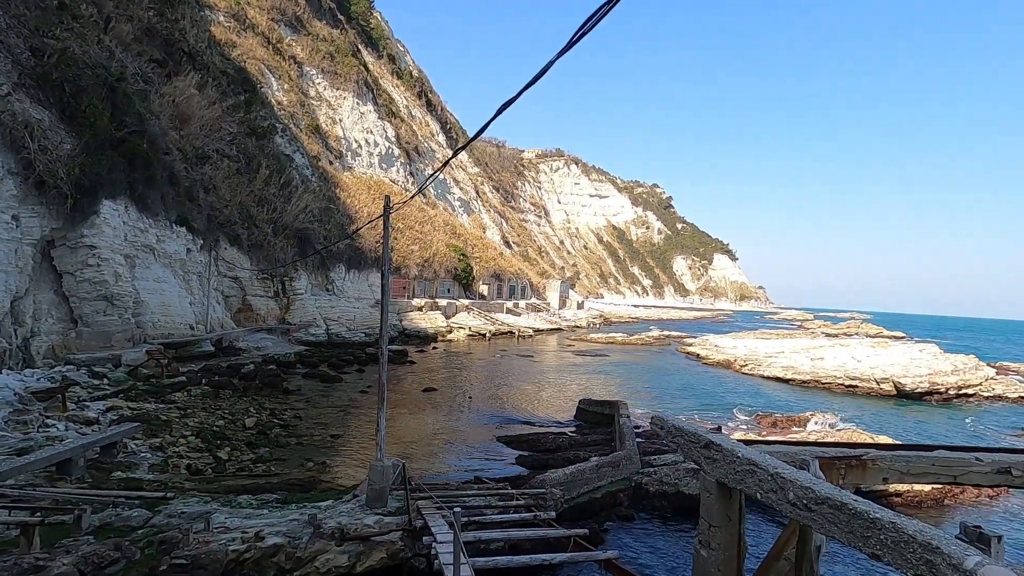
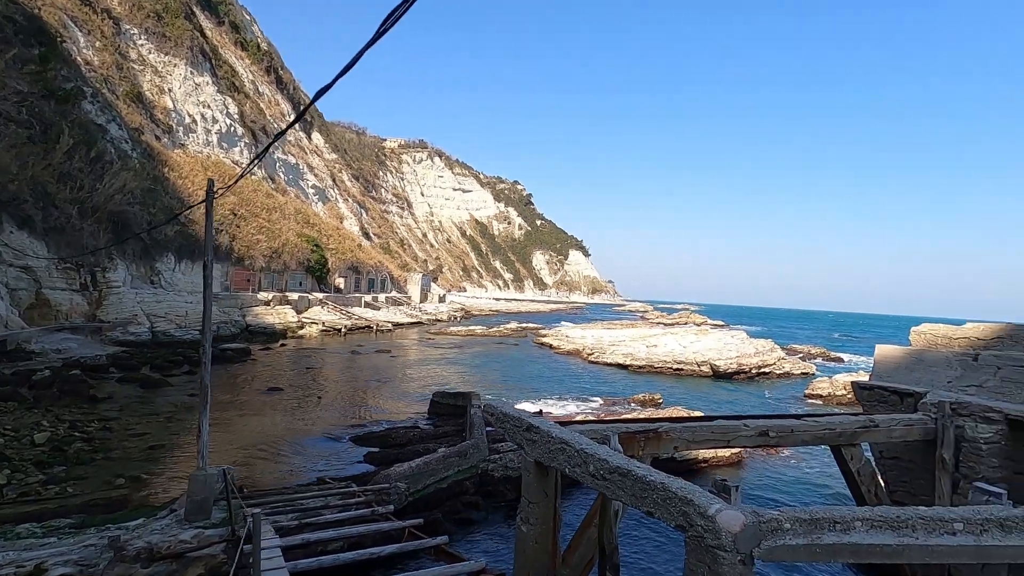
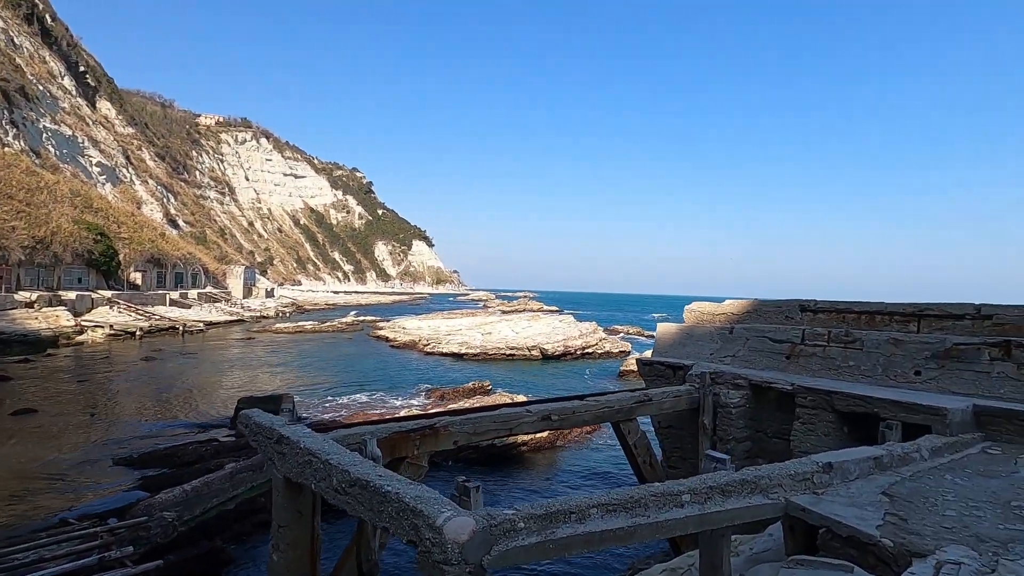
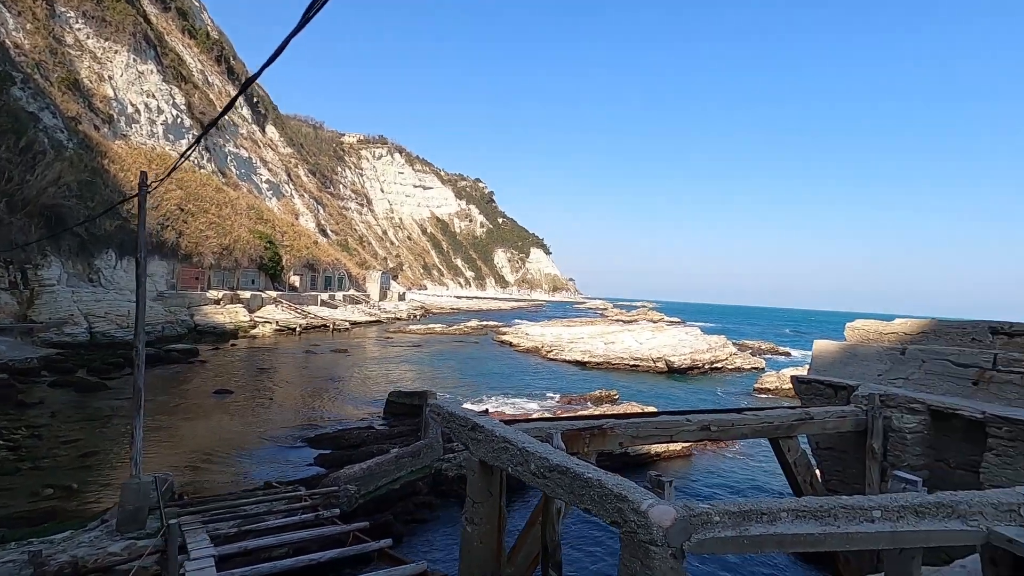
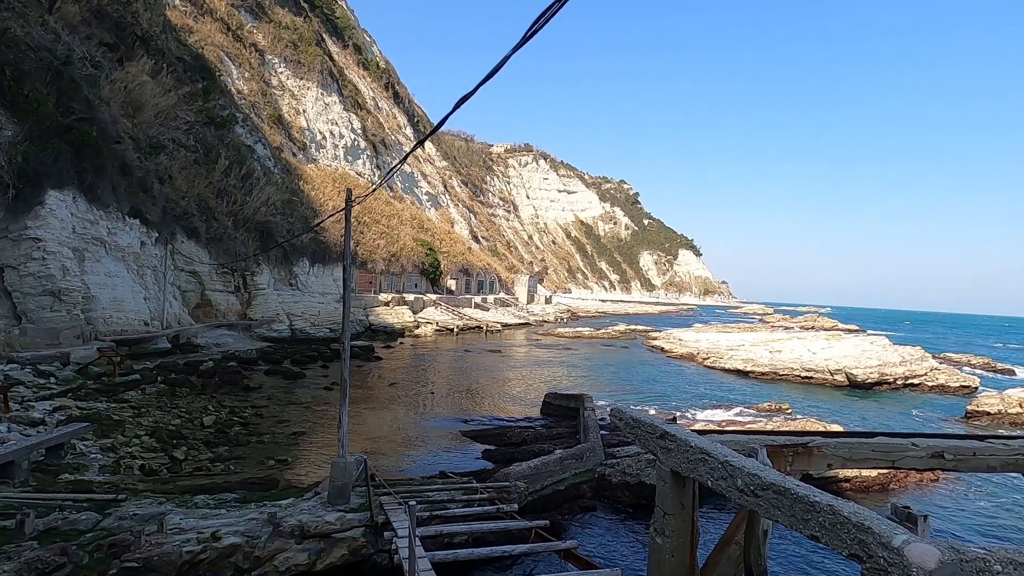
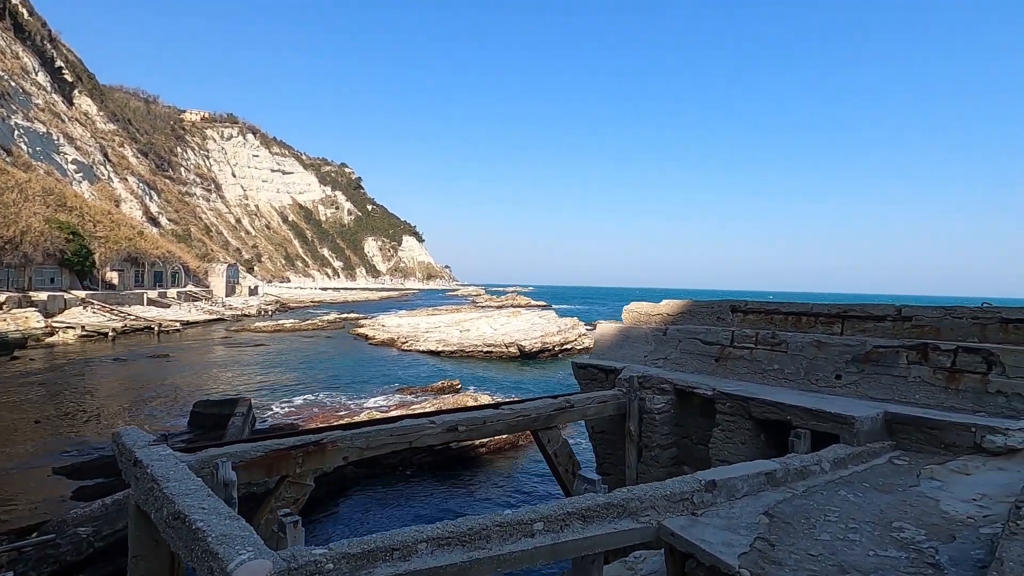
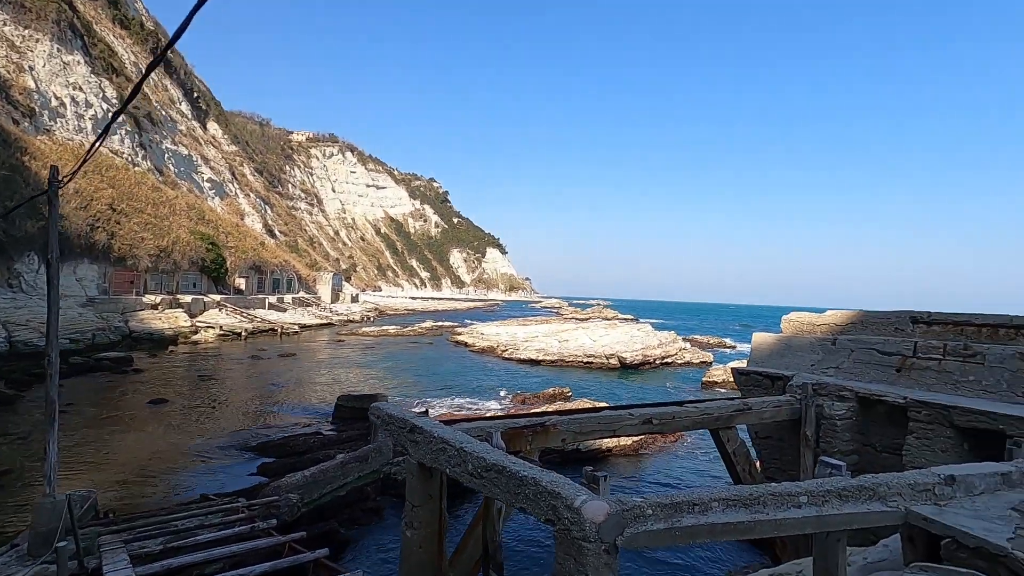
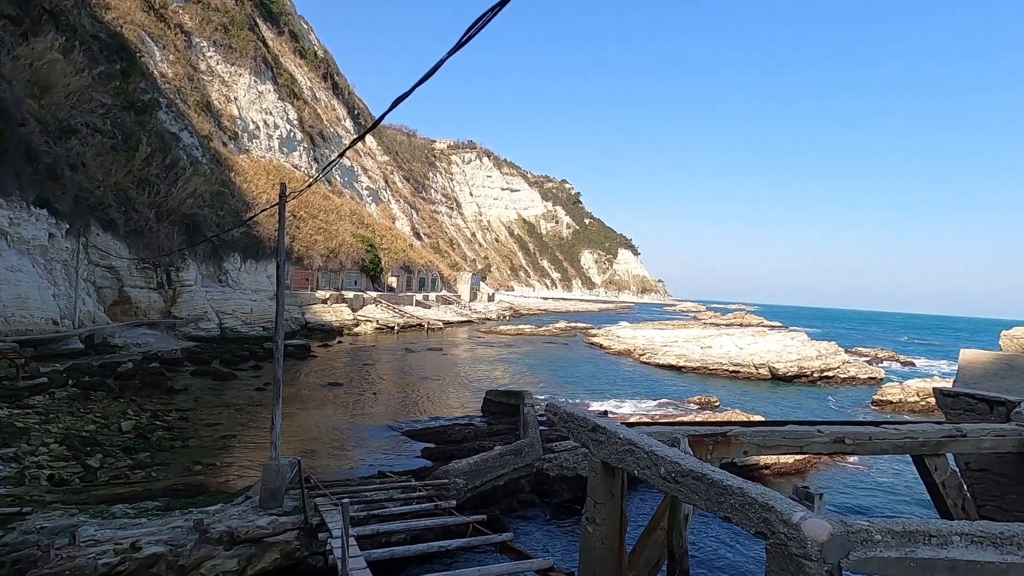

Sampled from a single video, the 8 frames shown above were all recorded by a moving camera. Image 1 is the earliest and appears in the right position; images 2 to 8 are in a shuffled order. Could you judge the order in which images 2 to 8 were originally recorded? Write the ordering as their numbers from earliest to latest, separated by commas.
5, 8, 2, 4, 7, 3, 6
